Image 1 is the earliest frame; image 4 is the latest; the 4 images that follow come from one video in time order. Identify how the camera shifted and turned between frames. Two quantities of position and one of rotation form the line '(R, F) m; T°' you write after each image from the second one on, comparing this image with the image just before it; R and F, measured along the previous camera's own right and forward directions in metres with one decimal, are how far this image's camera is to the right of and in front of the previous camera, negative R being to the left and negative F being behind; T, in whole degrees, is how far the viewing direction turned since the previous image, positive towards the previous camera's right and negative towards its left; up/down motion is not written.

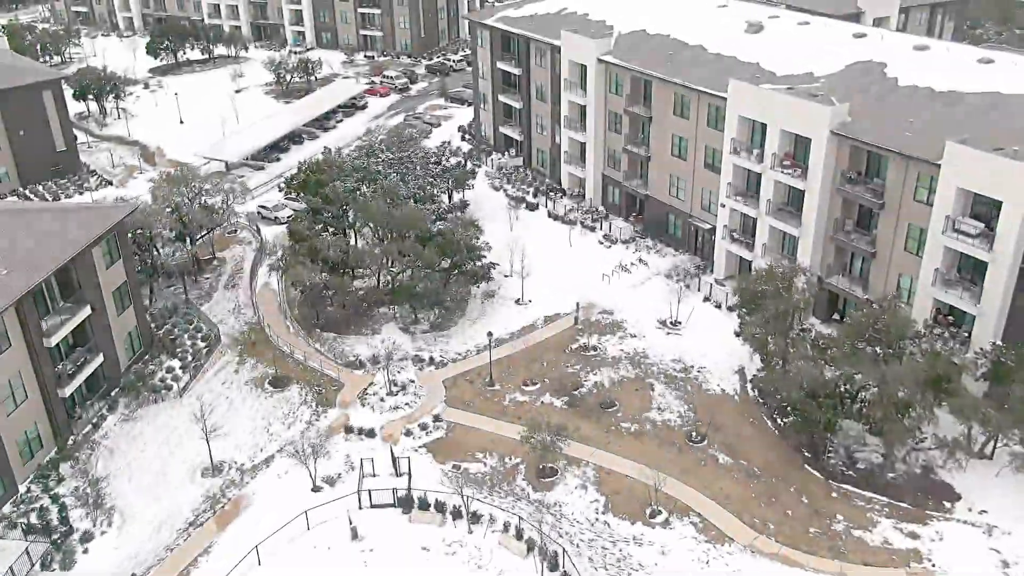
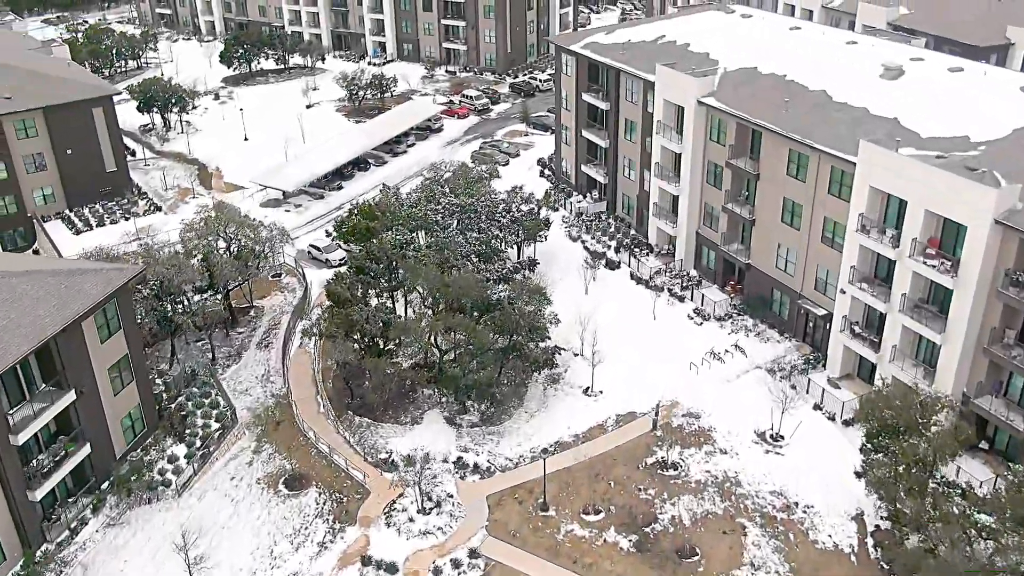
(+0.6, +6.1) m; -5°
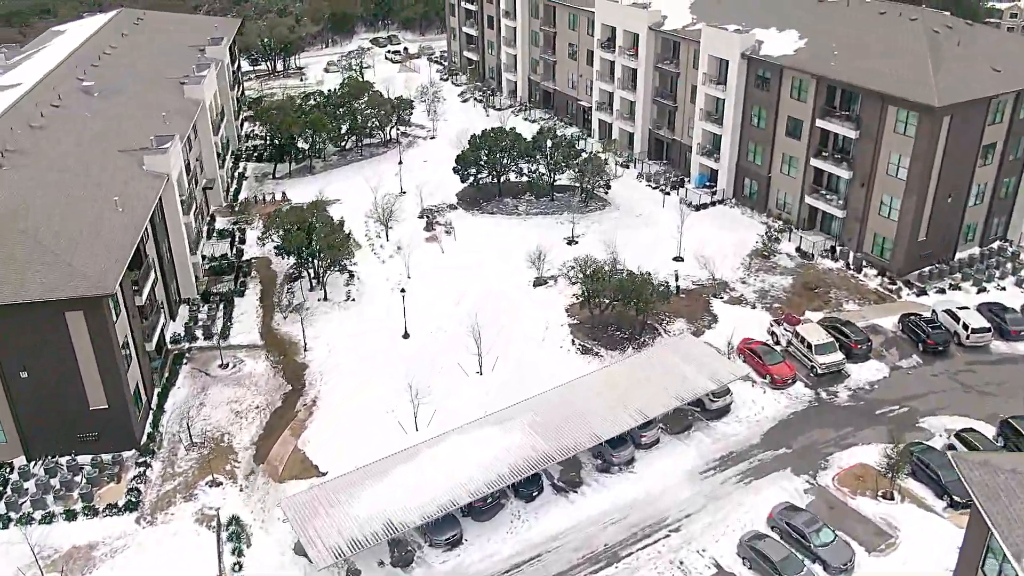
(+0.9, +29.9) m; -24°
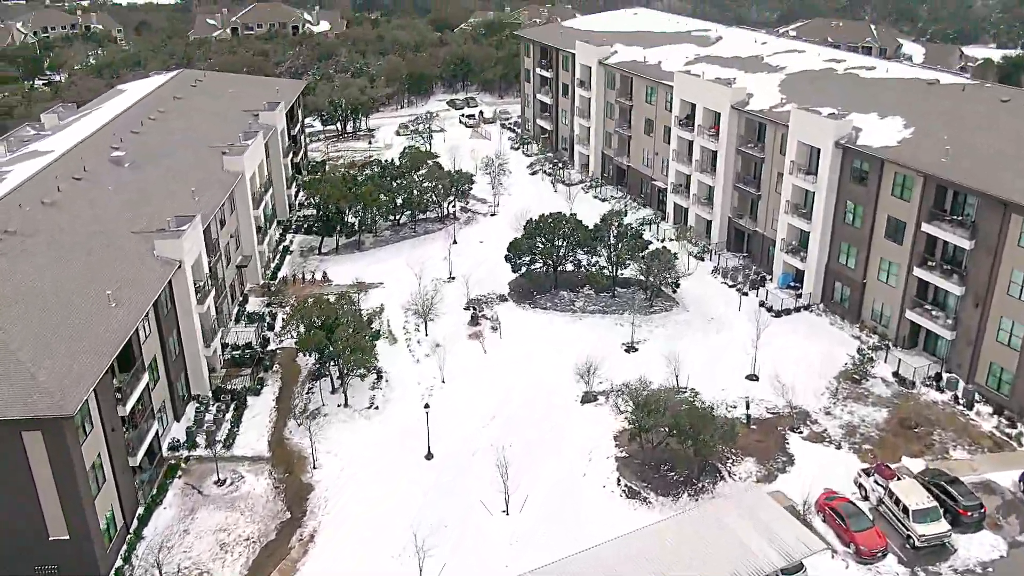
(+1.6, +4.9) m; -6°
